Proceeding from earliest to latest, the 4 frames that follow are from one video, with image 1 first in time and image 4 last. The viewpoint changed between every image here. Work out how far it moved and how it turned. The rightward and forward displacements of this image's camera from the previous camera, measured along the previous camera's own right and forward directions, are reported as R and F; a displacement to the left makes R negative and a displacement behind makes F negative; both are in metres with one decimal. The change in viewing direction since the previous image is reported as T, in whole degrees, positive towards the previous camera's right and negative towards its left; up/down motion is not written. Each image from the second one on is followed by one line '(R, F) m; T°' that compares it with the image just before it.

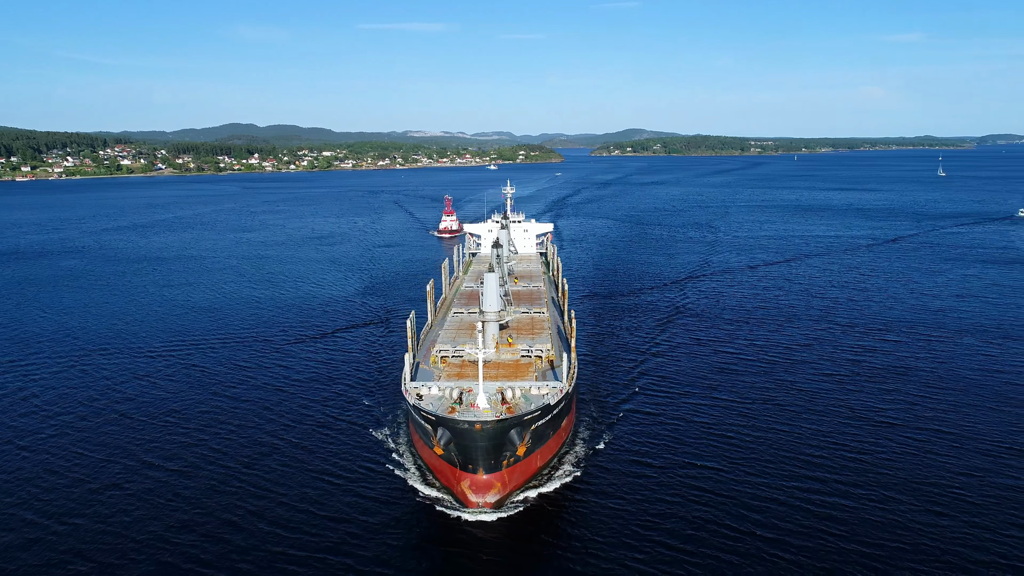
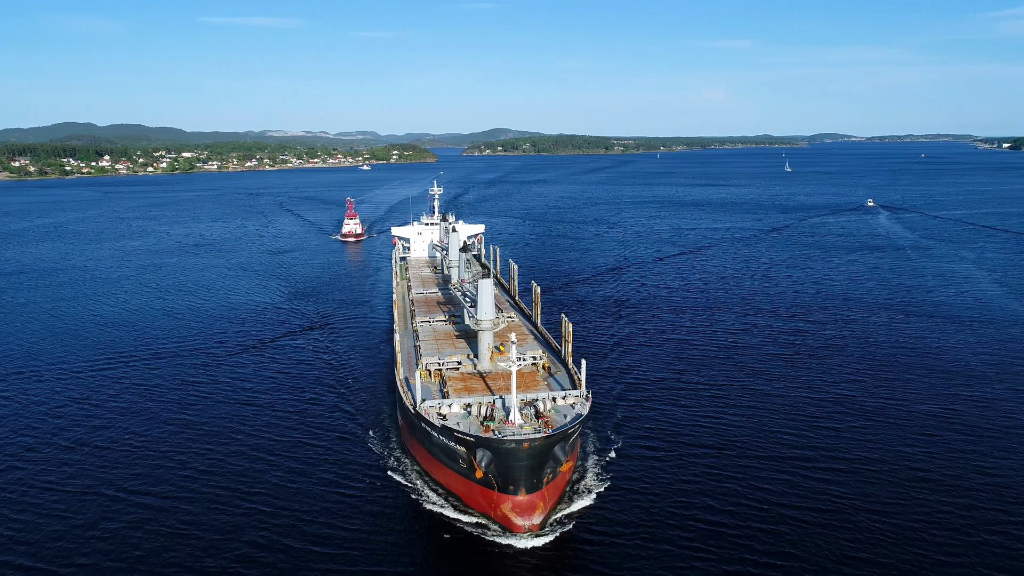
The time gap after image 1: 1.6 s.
(-4.6, +0.6) m; +10°
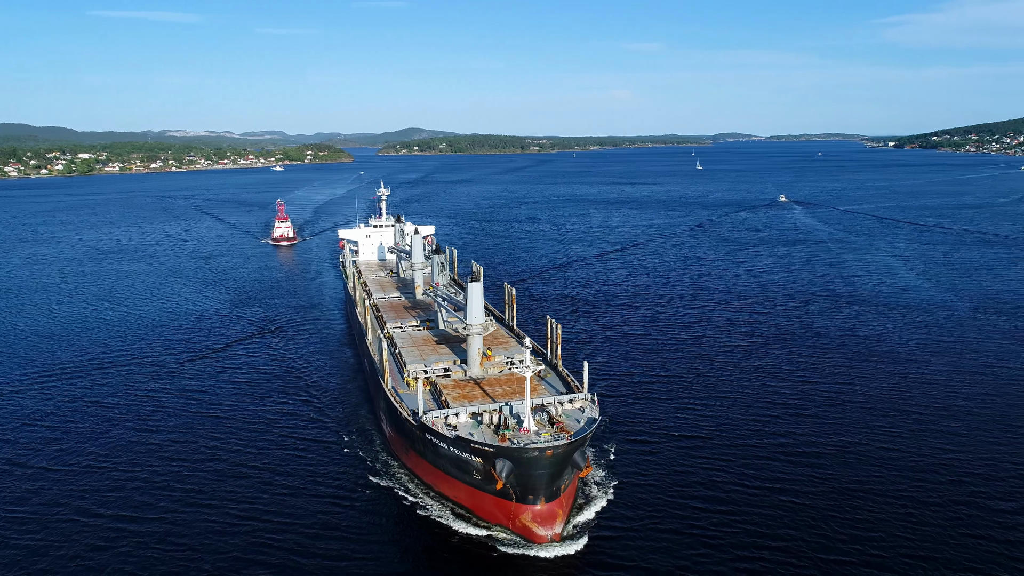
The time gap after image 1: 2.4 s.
(-2.5, +0.2) m; +7°
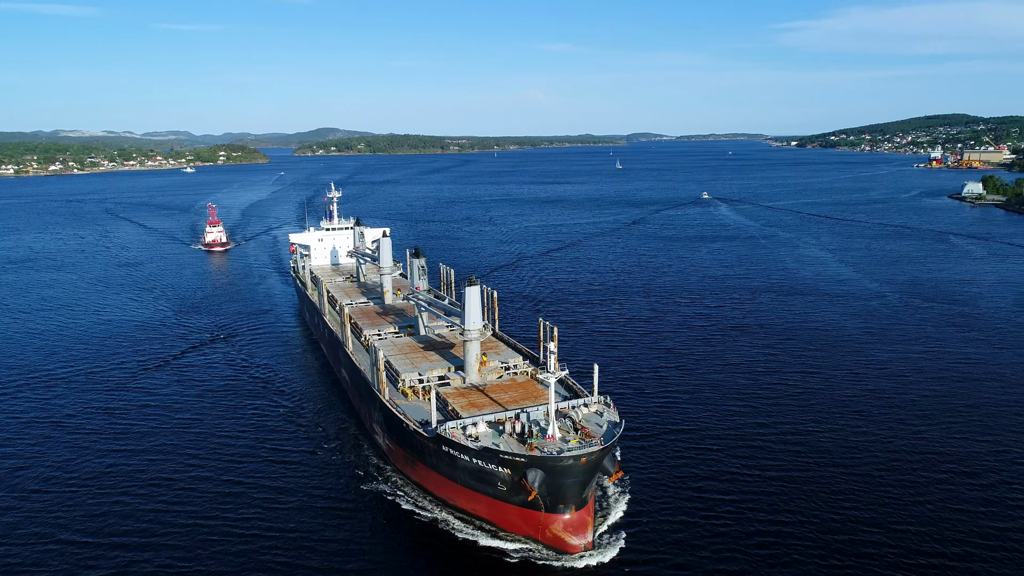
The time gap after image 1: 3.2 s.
(-2.6, +0.3) m; +6°
